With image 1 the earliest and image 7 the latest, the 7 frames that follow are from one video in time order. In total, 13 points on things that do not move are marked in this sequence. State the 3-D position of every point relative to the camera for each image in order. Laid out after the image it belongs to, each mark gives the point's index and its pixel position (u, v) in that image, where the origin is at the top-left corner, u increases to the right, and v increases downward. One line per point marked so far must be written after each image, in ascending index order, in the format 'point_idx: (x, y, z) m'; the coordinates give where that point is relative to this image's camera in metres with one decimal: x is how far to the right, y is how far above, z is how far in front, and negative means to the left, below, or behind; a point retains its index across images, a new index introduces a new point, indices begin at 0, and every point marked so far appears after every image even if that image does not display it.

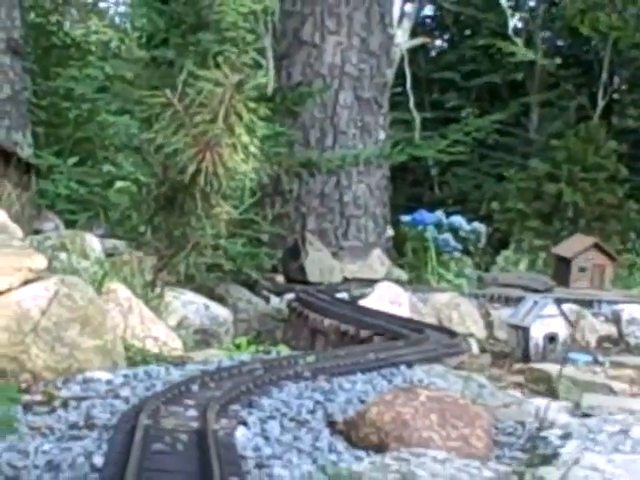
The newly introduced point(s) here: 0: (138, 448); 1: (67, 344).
0: (-0.3, -0.3, +2.9) m
1: (-0.8, -0.3, +5.7) m
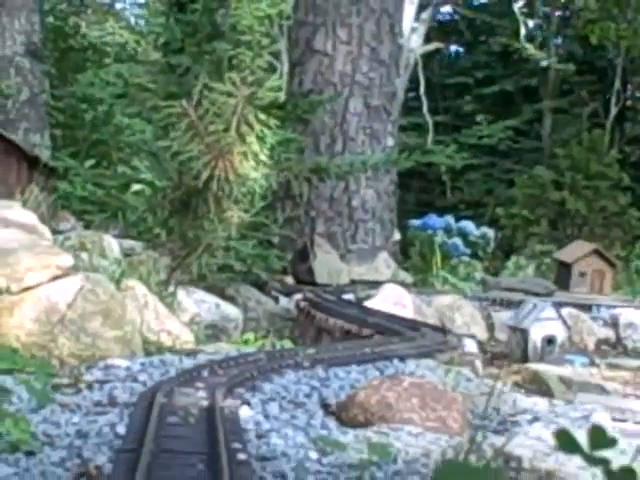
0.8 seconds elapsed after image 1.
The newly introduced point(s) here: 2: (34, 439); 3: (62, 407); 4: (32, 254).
0: (-0.3, -0.3, +3.4) m
1: (-0.8, -0.3, +6.2) m
2: (-0.5, -0.3, +3.4) m
3: (-0.6, -0.3, +3.7) m
4: (-1.1, -0.1, +6.7) m
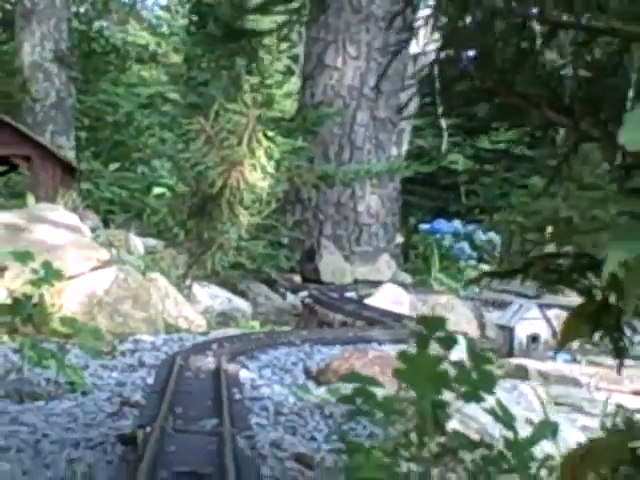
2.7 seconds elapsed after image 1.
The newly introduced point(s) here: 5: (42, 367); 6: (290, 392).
0: (-0.4, -0.3, +4.5) m
1: (-0.8, -0.3, +7.3) m
2: (-0.6, -0.3, +4.5) m
3: (-0.6, -0.3, +4.8) m
4: (-1.1, 0.0, +7.8) m
5: (-0.7, -0.3, +4.4) m
6: (-0.1, -0.4, +4.3) m
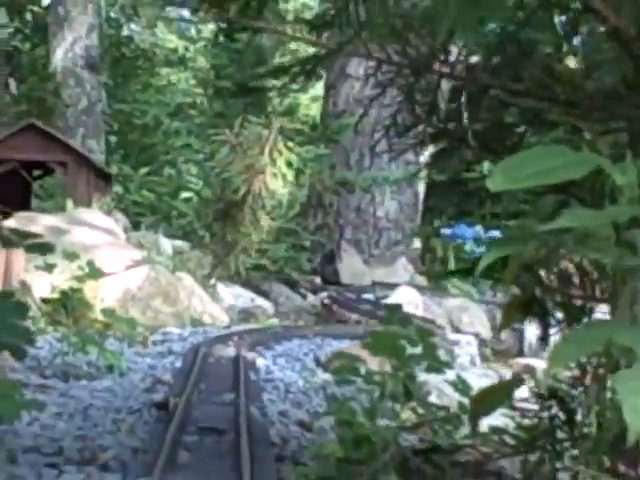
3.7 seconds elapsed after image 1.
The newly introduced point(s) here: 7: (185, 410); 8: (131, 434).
0: (-0.4, -0.3, +5.1) m
1: (-0.8, -0.3, +7.9) m
2: (-0.6, -0.3, +5.1) m
3: (-0.6, -0.3, +5.4) m
4: (-1.0, -0.1, +8.5) m
5: (-0.7, -0.3, +5.1) m
6: (-0.1, -0.4, +5.0) m
7: (-0.3, -0.3, +3.5) m
8: (-0.3, -0.3, +3.2) m
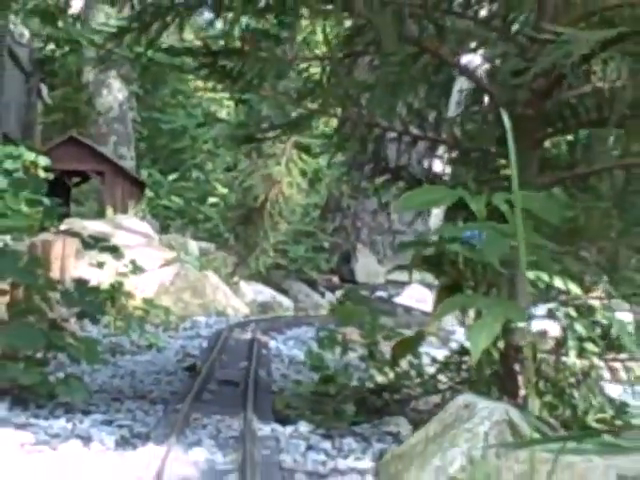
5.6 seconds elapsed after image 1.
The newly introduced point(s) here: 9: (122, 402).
0: (-0.4, -0.3, +6.3) m
1: (-0.7, -0.3, +9.0) m
2: (-0.6, -0.4, +6.2) m
3: (-0.6, -0.4, +6.6) m
4: (-0.9, -0.1, +9.6) m
5: (-0.7, -0.3, +6.2) m
6: (-0.1, -0.4, +6.1) m
7: (-0.3, -0.3, +4.6) m
8: (-0.4, -0.3, +4.3) m
9: (-0.4, -0.3, +3.7) m
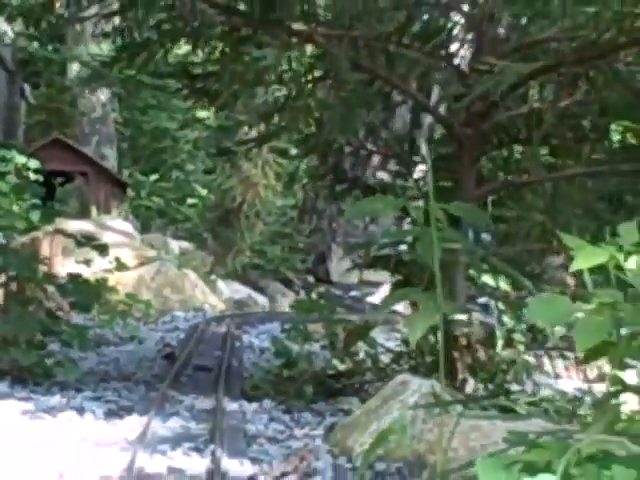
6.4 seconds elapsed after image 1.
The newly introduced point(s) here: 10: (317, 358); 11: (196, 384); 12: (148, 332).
0: (-0.5, -0.3, +6.7) m
1: (-0.9, -0.3, +9.5) m
2: (-0.7, -0.4, +6.7) m
3: (-0.7, -0.3, +7.0) m
4: (-1.1, -0.1, +10.1) m
5: (-0.8, -0.3, +6.7) m
6: (-0.2, -0.4, +6.6) m
7: (-0.4, -0.3, +5.1) m
8: (-0.5, -0.3, +4.8) m
9: (-0.5, -0.3, +4.2) m
10: (0.0, -0.3, +4.6) m
11: (-0.3, -0.4, +4.4) m
12: (-0.7, -0.4, +6.7) m
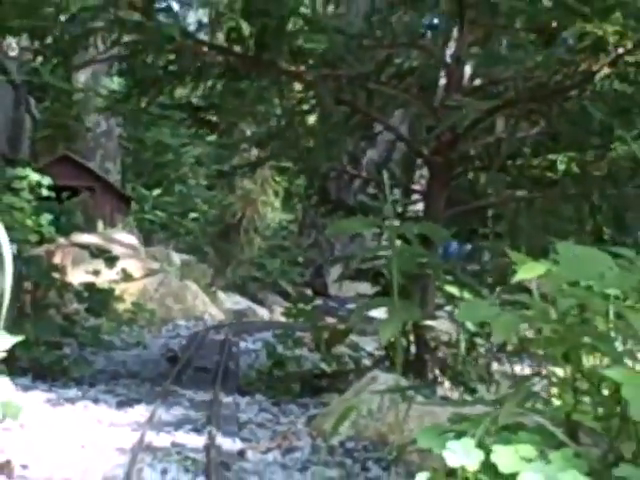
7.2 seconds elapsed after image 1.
0: (-0.5, -0.4, +7.3) m
1: (-0.9, -0.4, +10.0) m
2: (-0.7, -0.4, +7.2) m
3: (-0.7, -0.4, +7.6) m
4: (-1.1, -0.1, +10.6) m
5: (-0.8, -0.4, +7.2) m
6: (-0.2, -0.4, +7.1) m
7: (-0.4, -0.4, +5.6) m
8: (-0.5, -0.4, +5.3) m
9: (-0.5, -0.4, +4.7) m
10: (0.0, -0.3, +5.1) m
11: (-0.4, -0.4, +4.9) m
12: (-0.7, -0.4, +7.2) m
